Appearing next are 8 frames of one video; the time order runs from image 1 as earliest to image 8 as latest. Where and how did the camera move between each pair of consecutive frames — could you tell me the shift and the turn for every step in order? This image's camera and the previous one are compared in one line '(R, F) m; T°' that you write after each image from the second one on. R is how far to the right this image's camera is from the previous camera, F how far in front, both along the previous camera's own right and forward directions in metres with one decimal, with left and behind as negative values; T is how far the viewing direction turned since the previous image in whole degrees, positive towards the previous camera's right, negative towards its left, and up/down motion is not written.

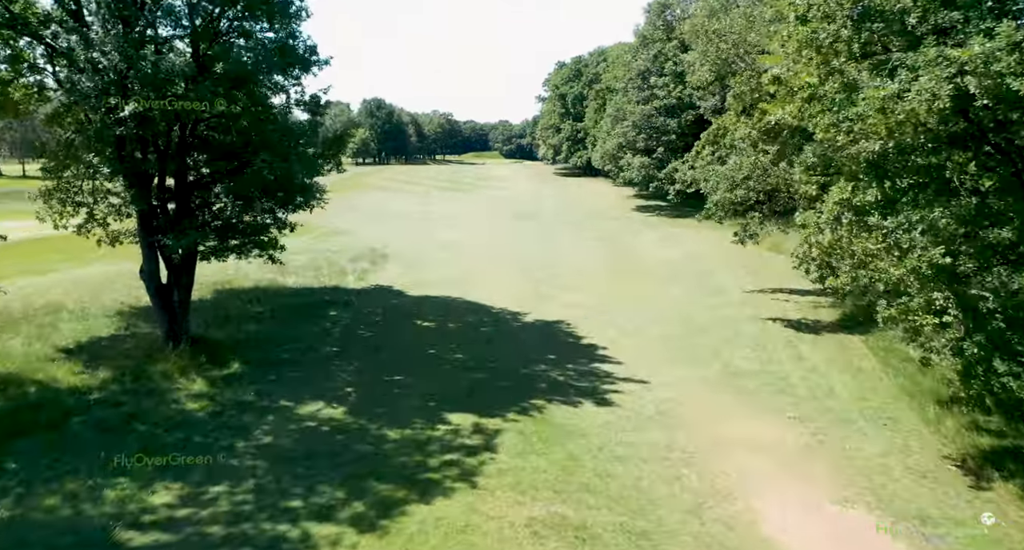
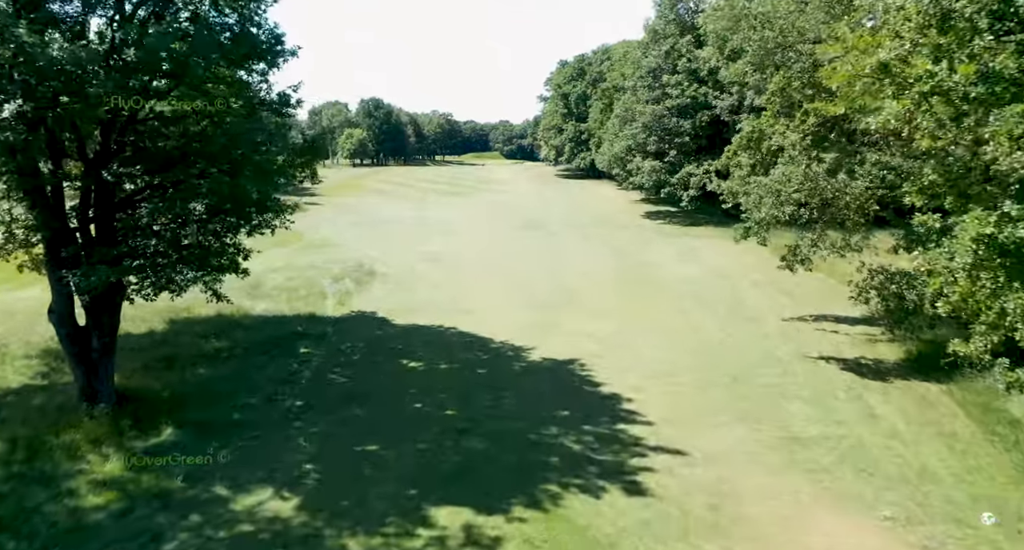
(-0.1, +3.0) m; 0°
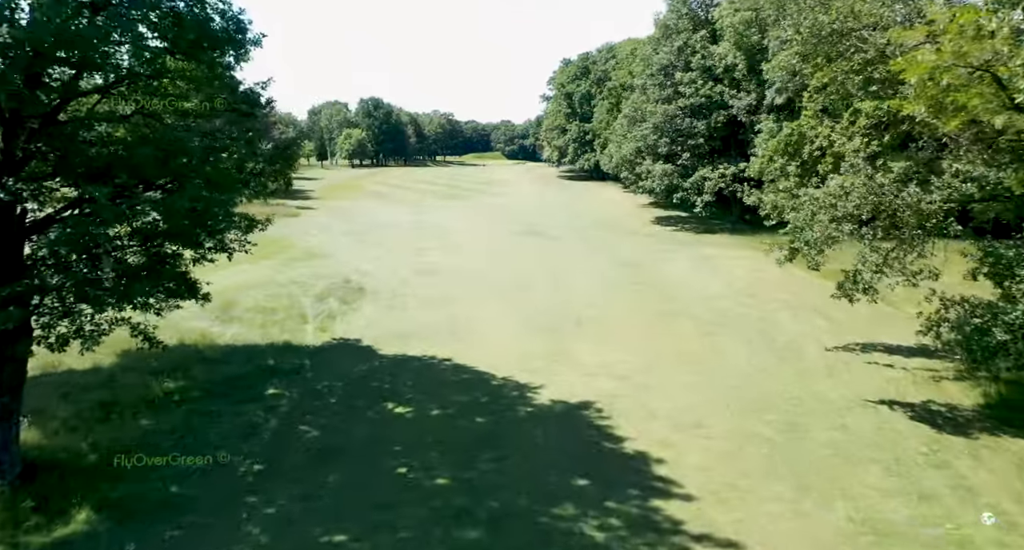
(-0.1, +2.4) m; 0°
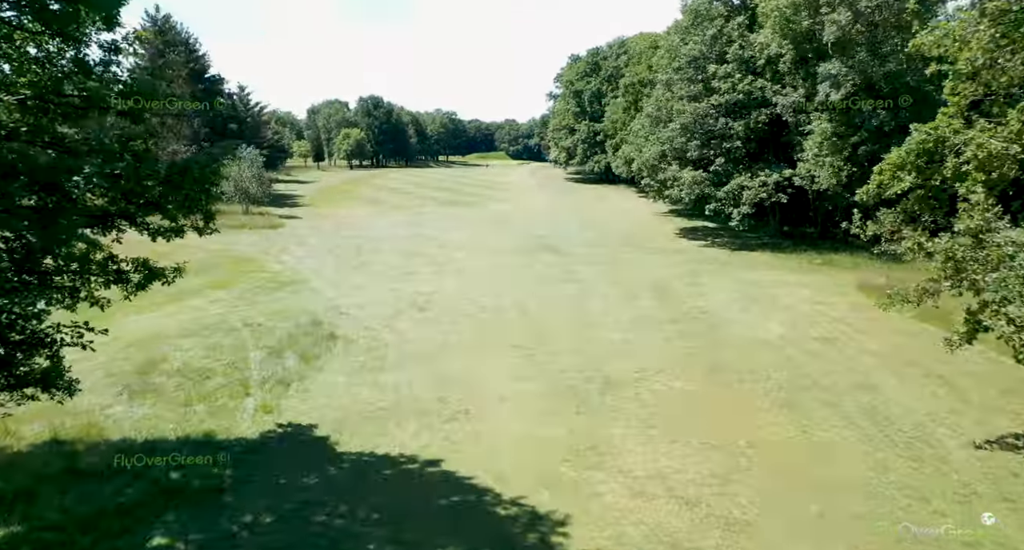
(-0.2, +5.0) m; 0°
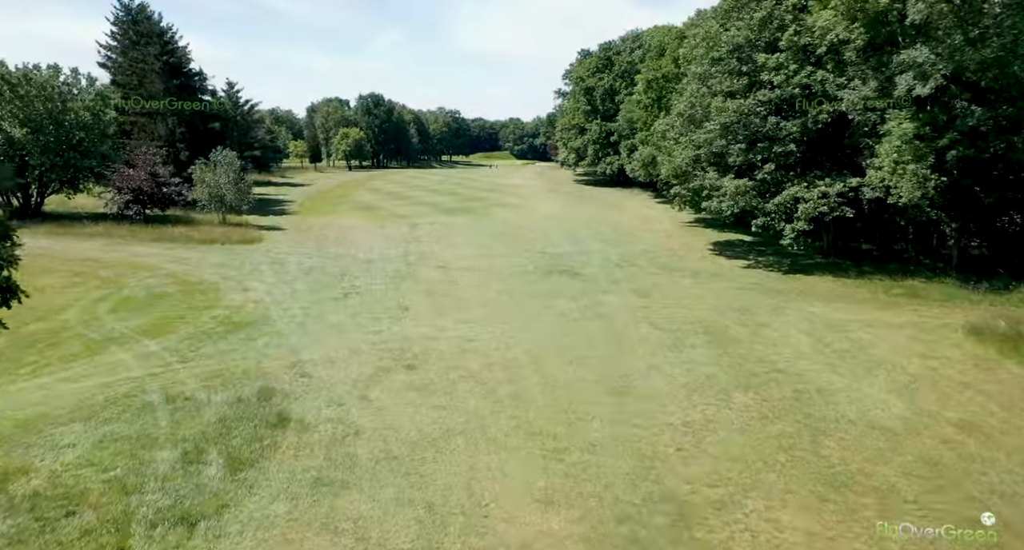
(-0.3, +5.2) m; 0°
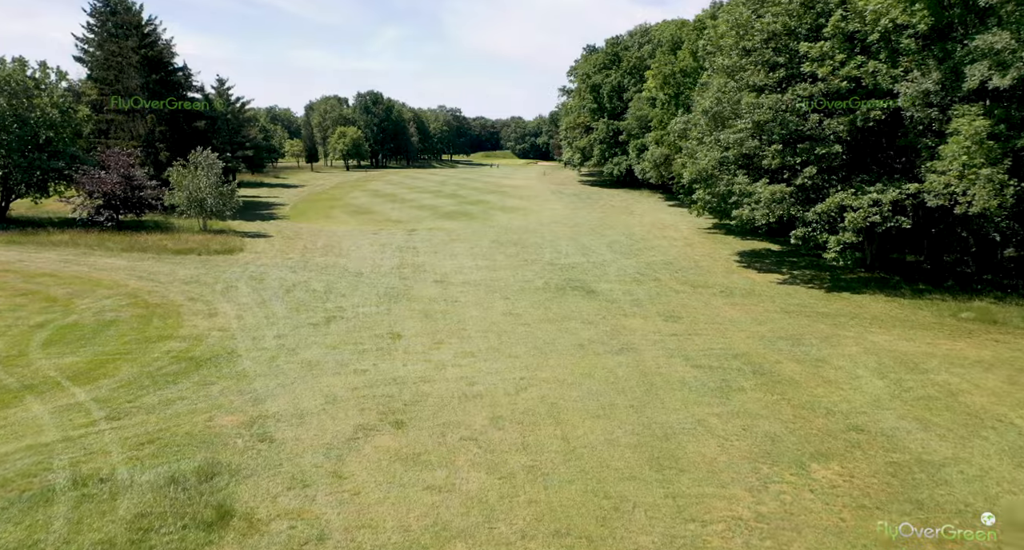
(-0.3, +3.4) m; 0°
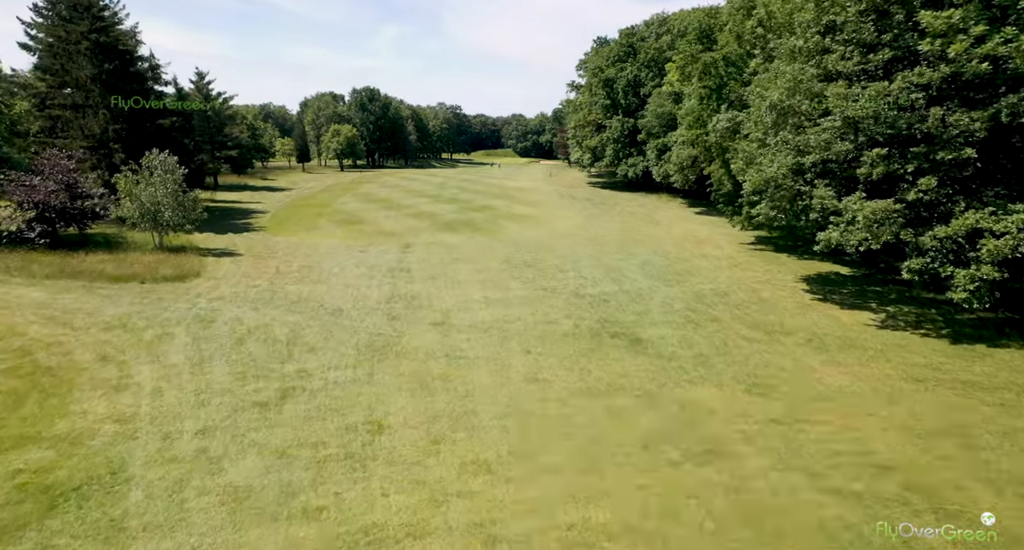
(-0.7, +6.3) m; 0°
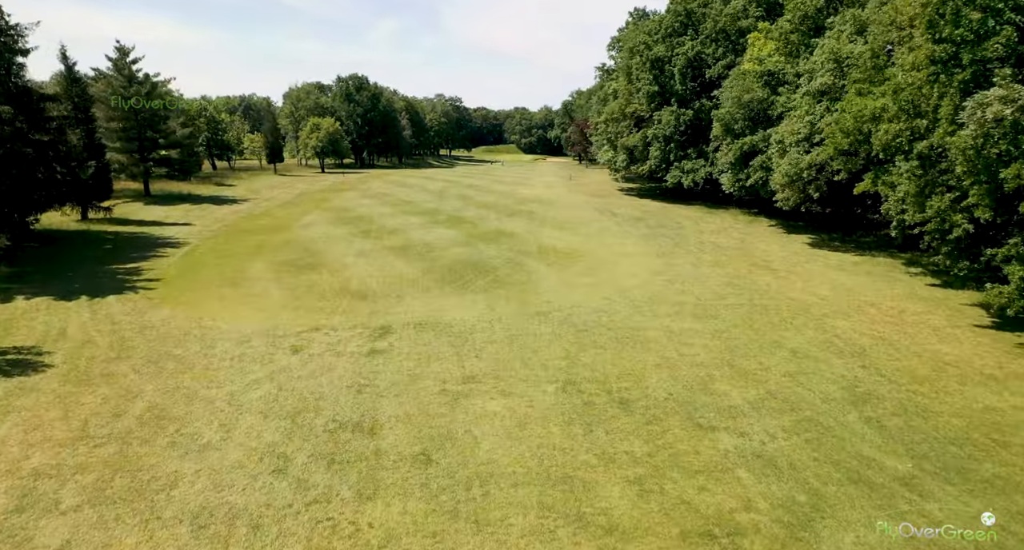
(-1.9, +17.1) m; 0°
